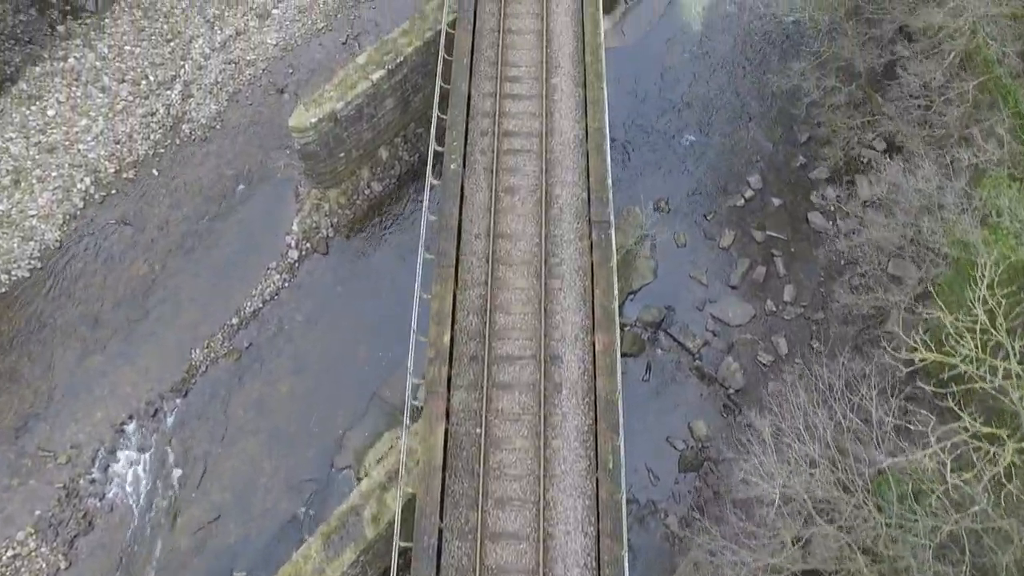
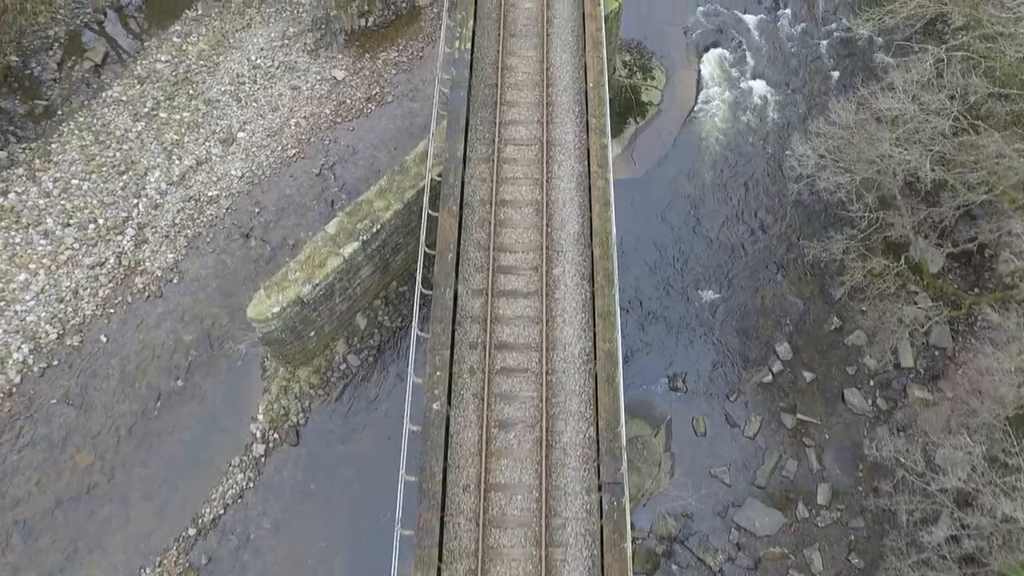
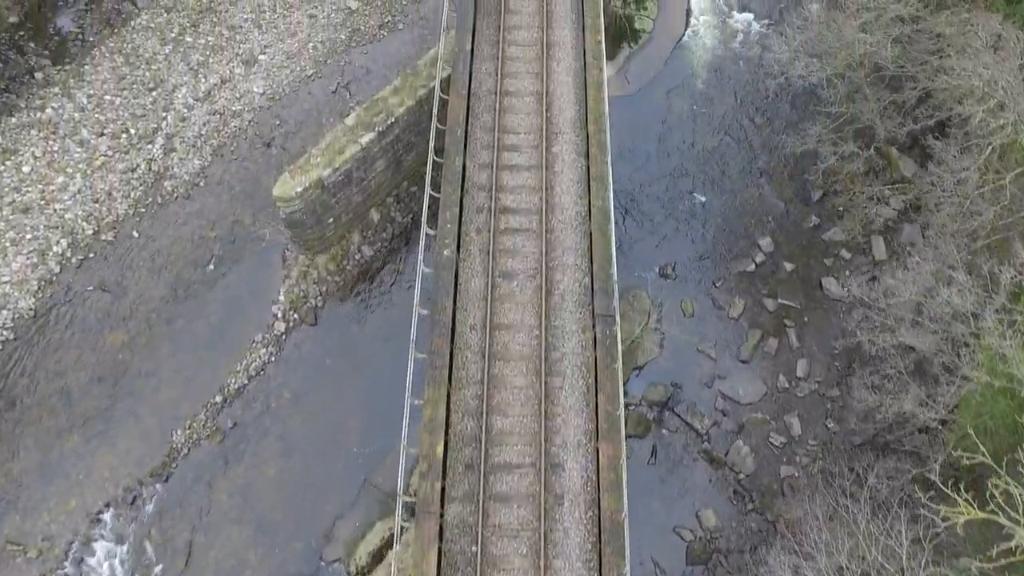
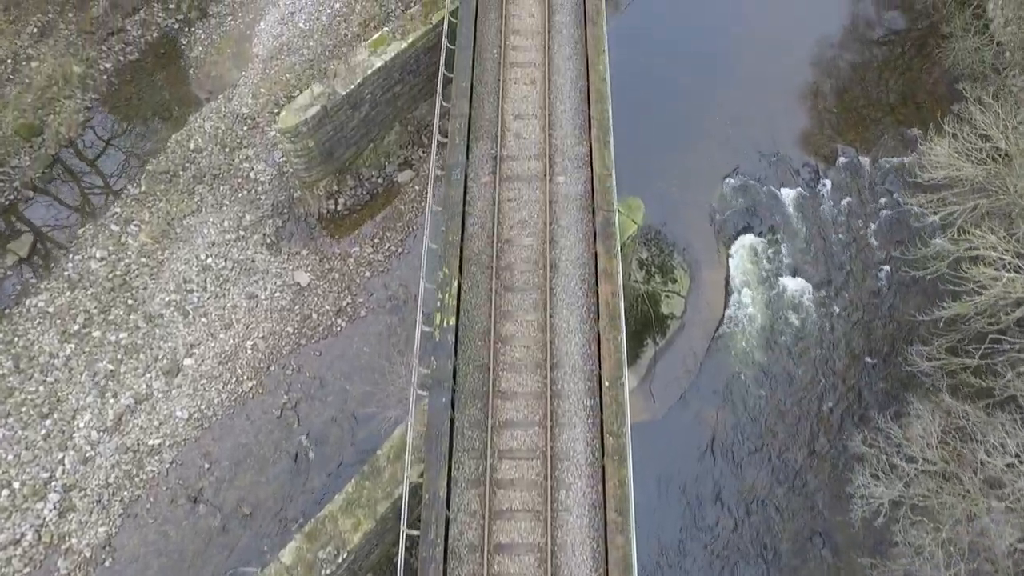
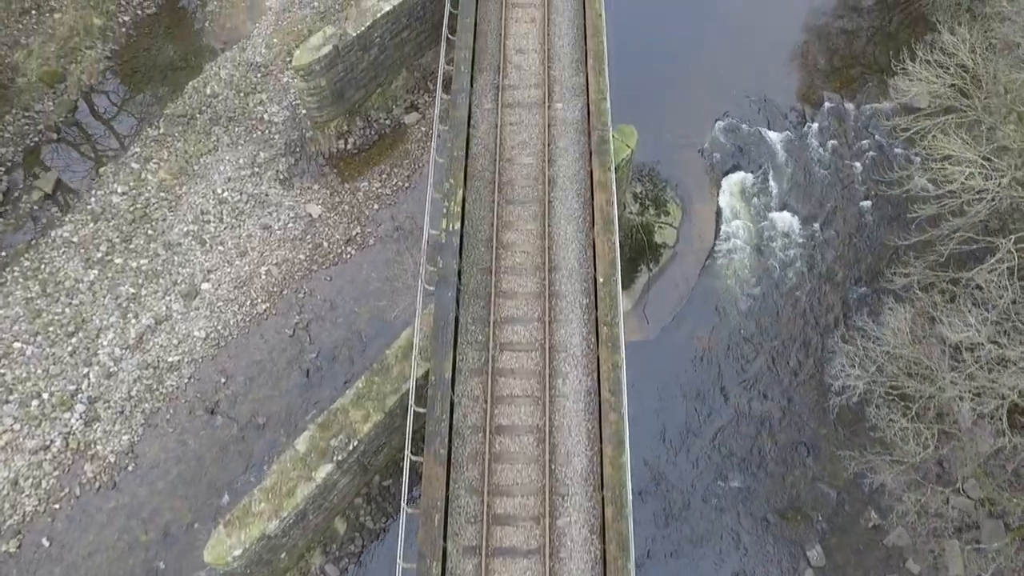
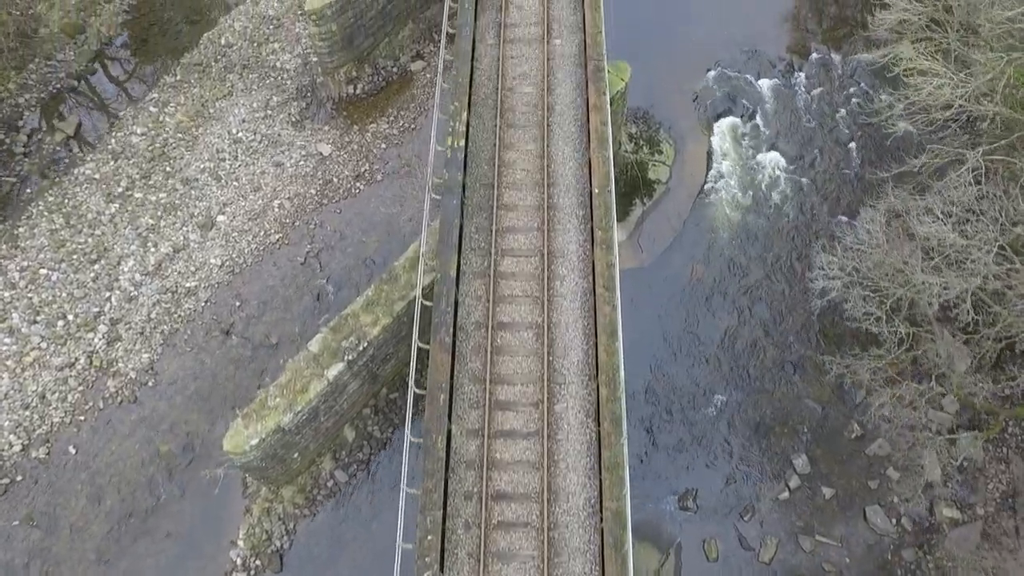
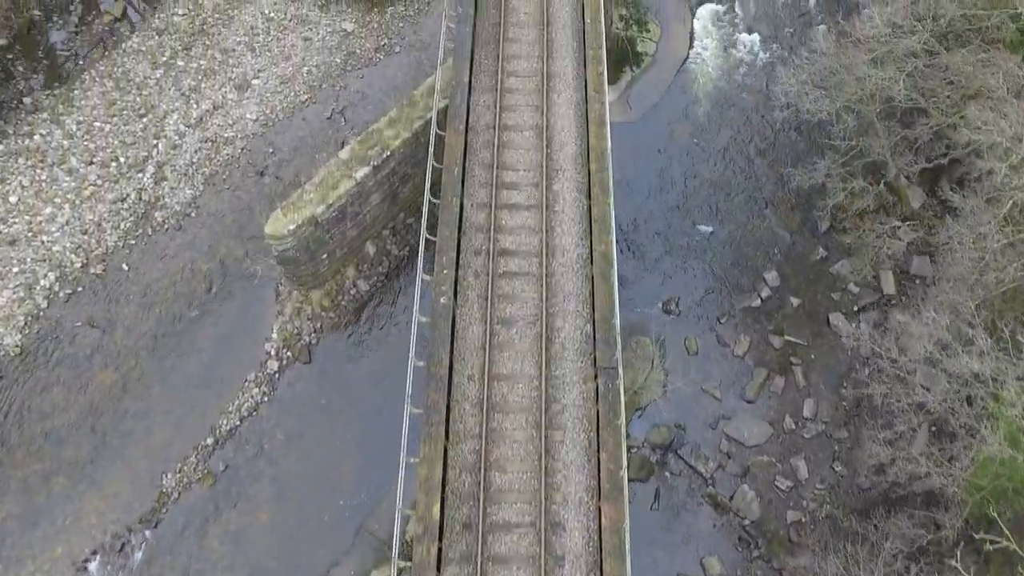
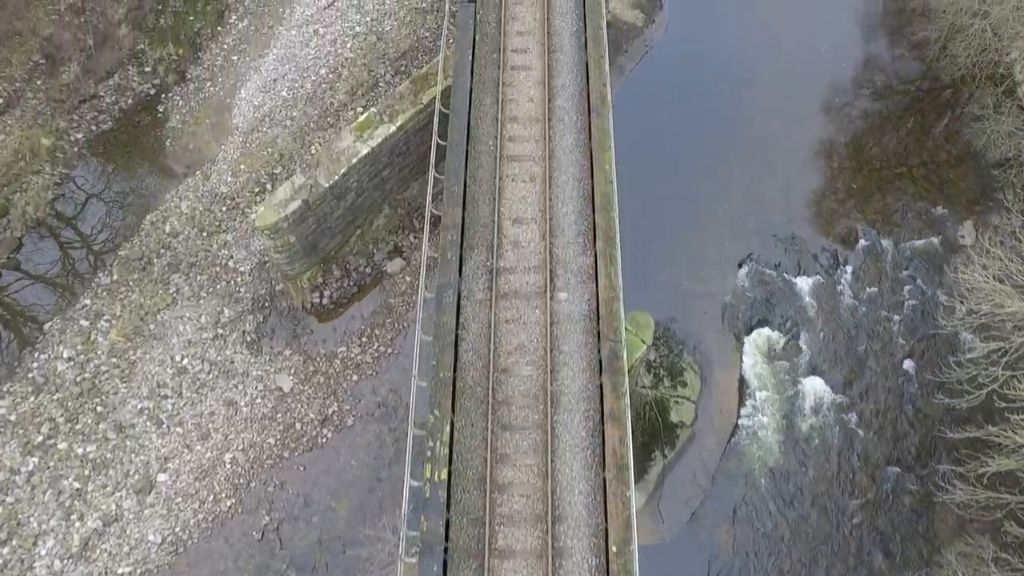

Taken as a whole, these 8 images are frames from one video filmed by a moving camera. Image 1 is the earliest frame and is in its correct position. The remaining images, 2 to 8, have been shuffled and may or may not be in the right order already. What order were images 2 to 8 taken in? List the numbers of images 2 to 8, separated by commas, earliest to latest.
3, 7, 2, 6, 5, 4, 8
